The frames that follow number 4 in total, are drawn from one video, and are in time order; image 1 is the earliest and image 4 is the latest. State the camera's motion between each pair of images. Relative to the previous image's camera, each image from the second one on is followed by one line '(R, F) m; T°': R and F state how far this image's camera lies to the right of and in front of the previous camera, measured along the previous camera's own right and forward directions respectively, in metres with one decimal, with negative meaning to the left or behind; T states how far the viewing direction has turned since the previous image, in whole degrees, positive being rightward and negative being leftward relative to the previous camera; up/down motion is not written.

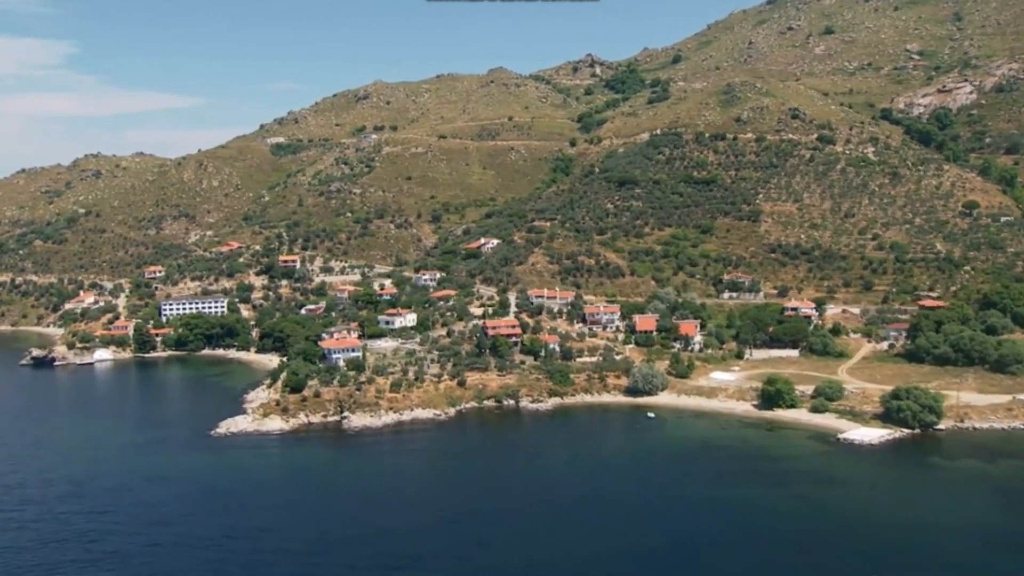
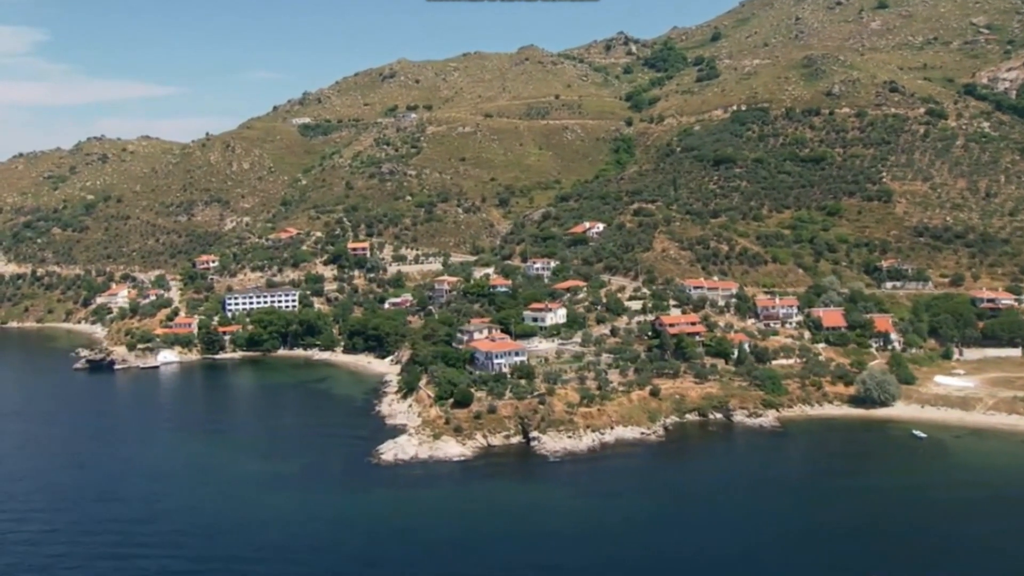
(-12.6, +9.6) m; +1°
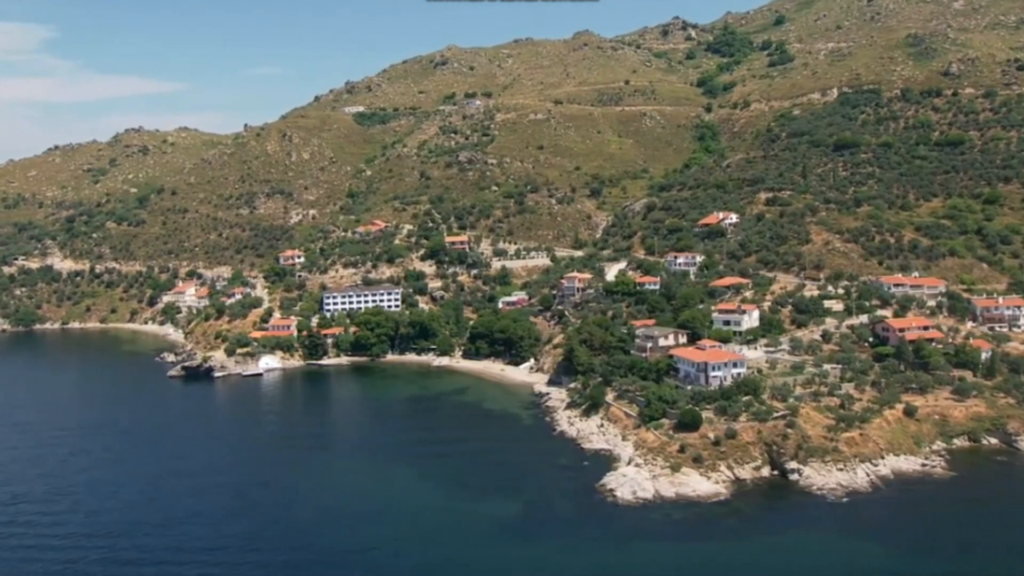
(-10.3, +7.4) m; -1°
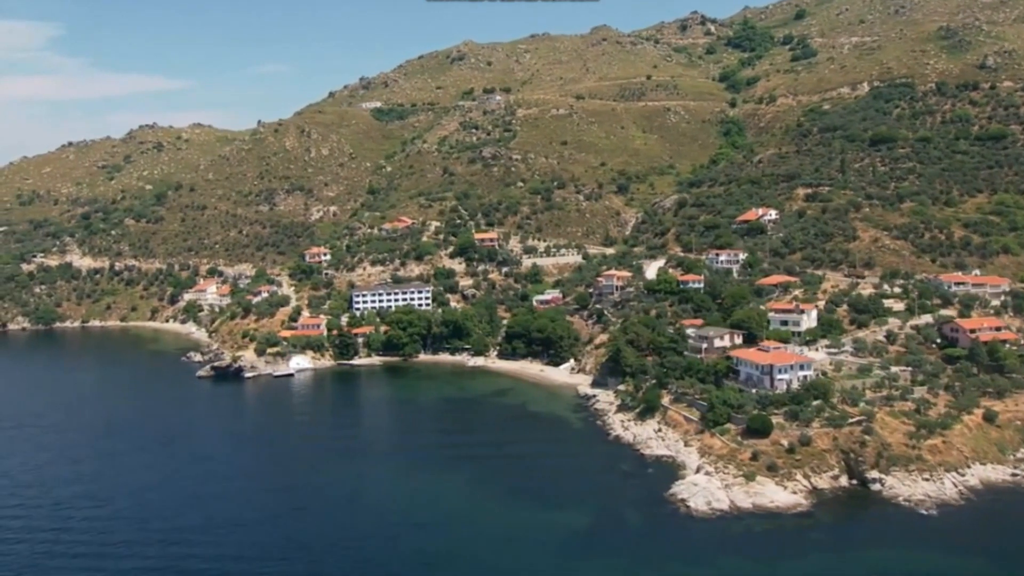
(-2.4, +1.8) m; 0°
